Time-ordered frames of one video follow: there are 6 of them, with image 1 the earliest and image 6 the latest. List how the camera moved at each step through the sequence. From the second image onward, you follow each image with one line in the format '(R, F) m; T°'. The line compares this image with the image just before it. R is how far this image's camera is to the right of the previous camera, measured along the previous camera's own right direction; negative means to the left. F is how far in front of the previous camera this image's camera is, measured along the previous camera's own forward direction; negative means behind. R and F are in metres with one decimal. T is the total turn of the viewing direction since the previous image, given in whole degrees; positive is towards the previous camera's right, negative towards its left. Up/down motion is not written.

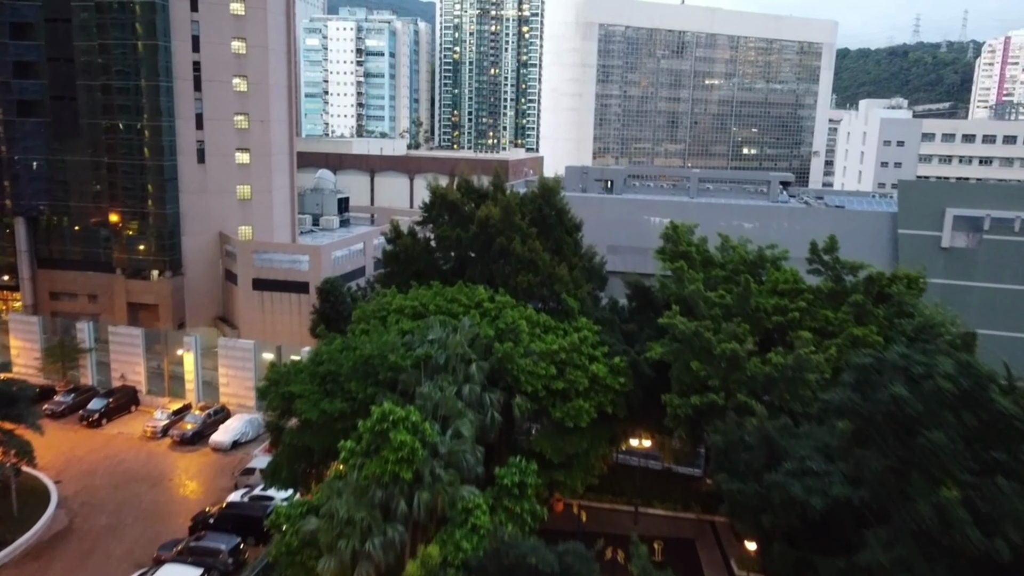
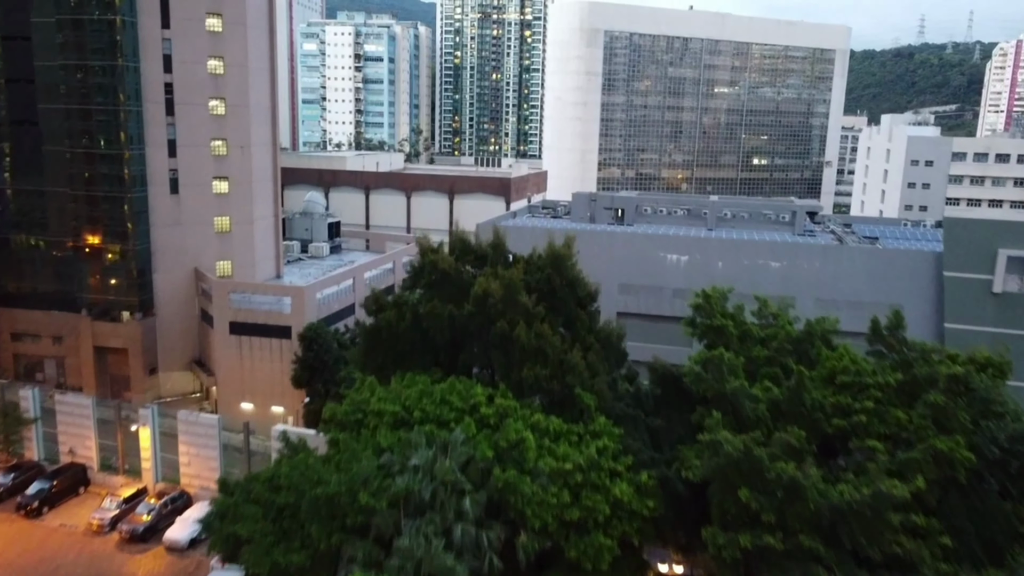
(0.0, +2.9) m; 0°
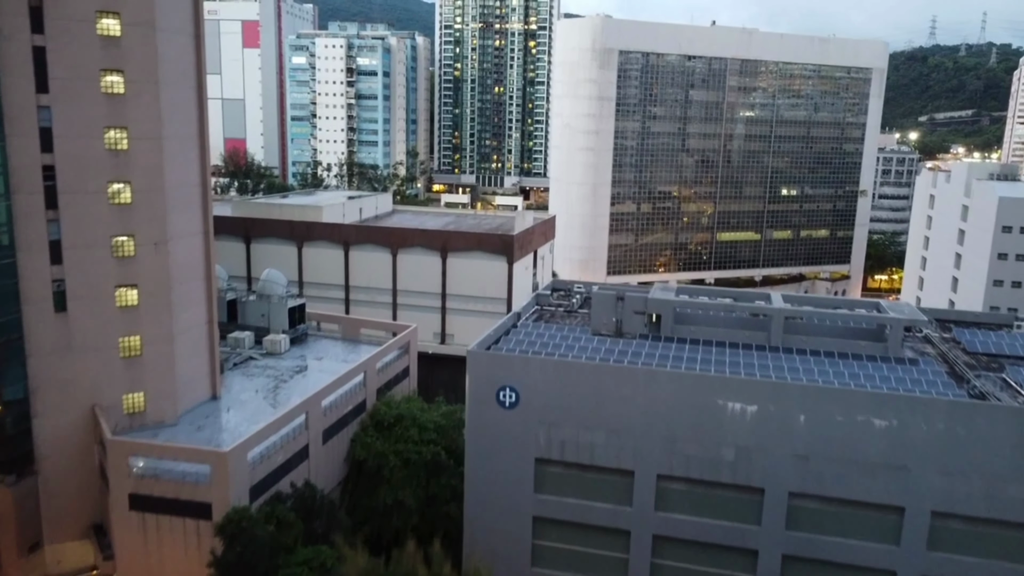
(0.0, +8.0) m; 0°
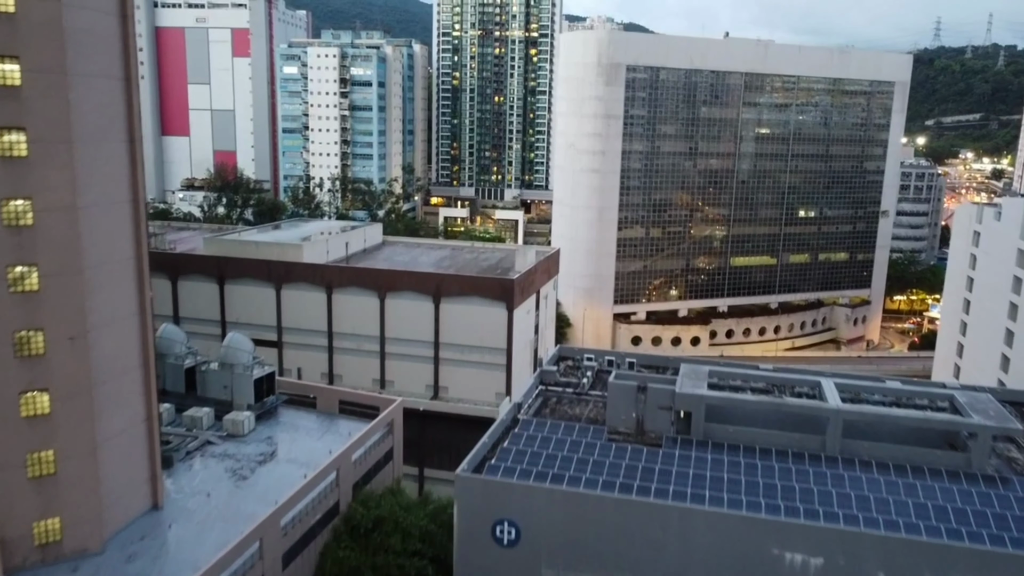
(+0.1, +4.6) m; 0°
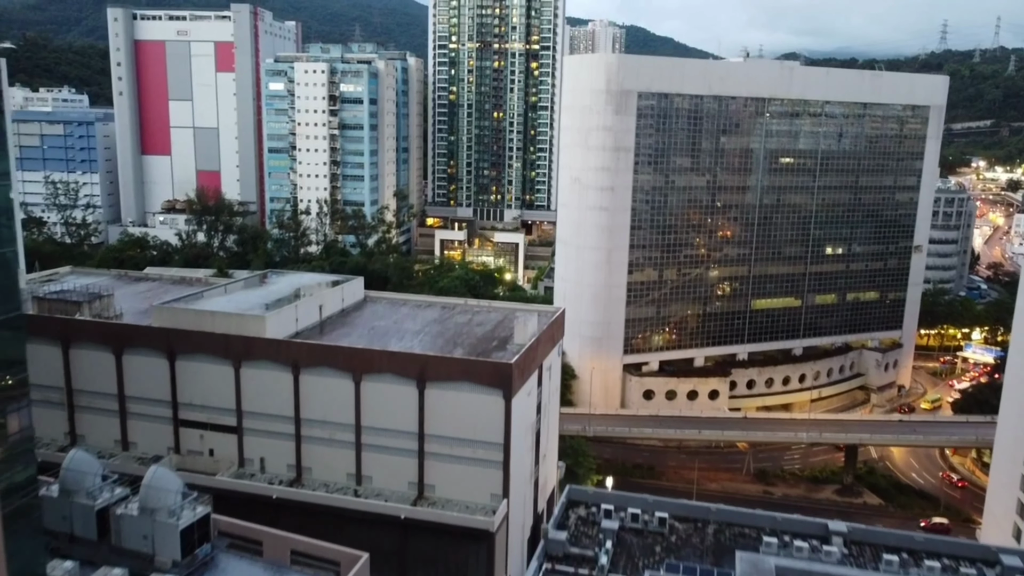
(+0.1, +6.4) m; 0°
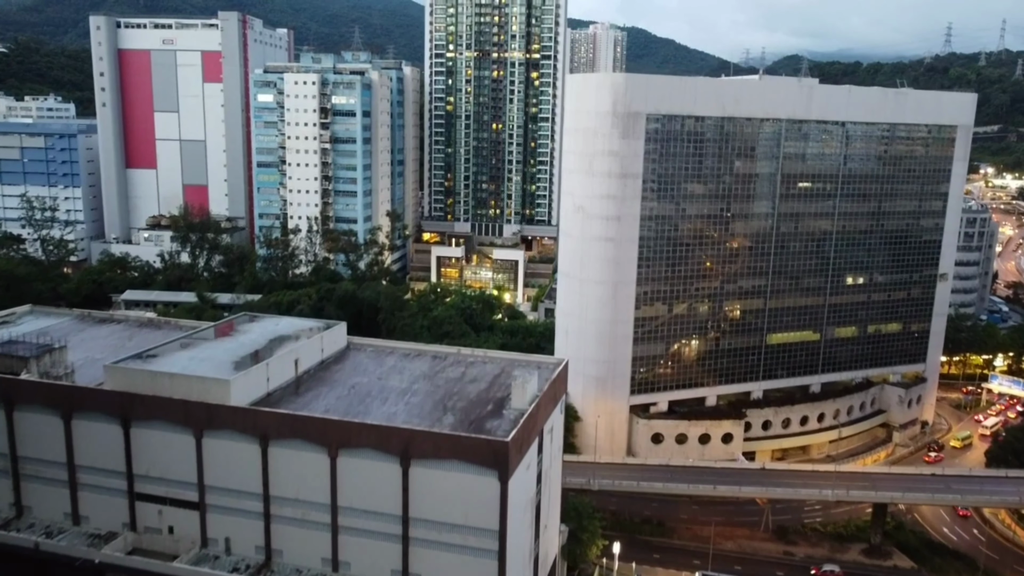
(+0.1, +4.4) m; 0°
